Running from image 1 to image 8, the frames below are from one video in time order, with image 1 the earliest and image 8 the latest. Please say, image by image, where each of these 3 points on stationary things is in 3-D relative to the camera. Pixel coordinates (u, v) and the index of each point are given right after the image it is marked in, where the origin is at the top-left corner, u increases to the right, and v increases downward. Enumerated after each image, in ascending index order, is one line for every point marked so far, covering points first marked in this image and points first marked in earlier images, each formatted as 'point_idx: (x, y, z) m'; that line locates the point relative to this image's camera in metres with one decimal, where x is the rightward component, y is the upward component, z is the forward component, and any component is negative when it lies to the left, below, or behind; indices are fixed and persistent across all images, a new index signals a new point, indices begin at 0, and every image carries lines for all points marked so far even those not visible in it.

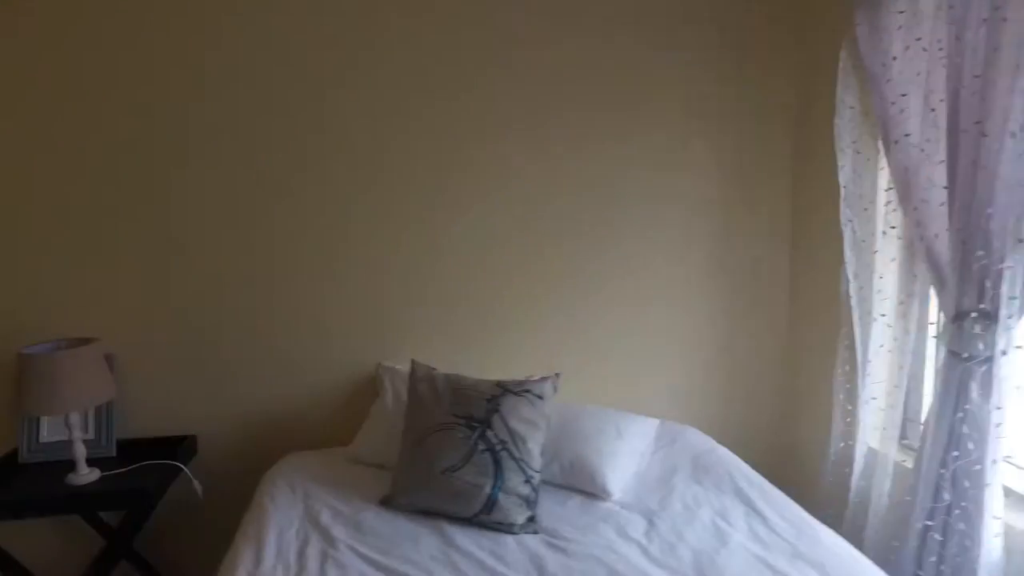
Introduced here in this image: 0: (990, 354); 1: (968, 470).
0: (+1.2, -0.2, +1.6) m
1: (+1.2, -0.5, +1.7) m
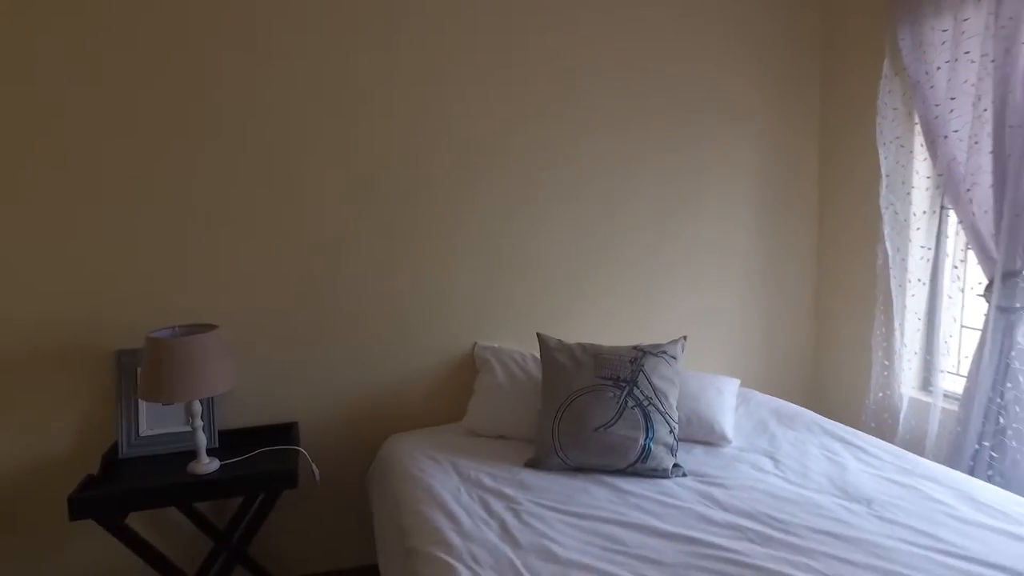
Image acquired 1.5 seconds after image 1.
0: (+1.6, -0.1, +2.1) m
1: (+1.6, -0.4, +2.1) m
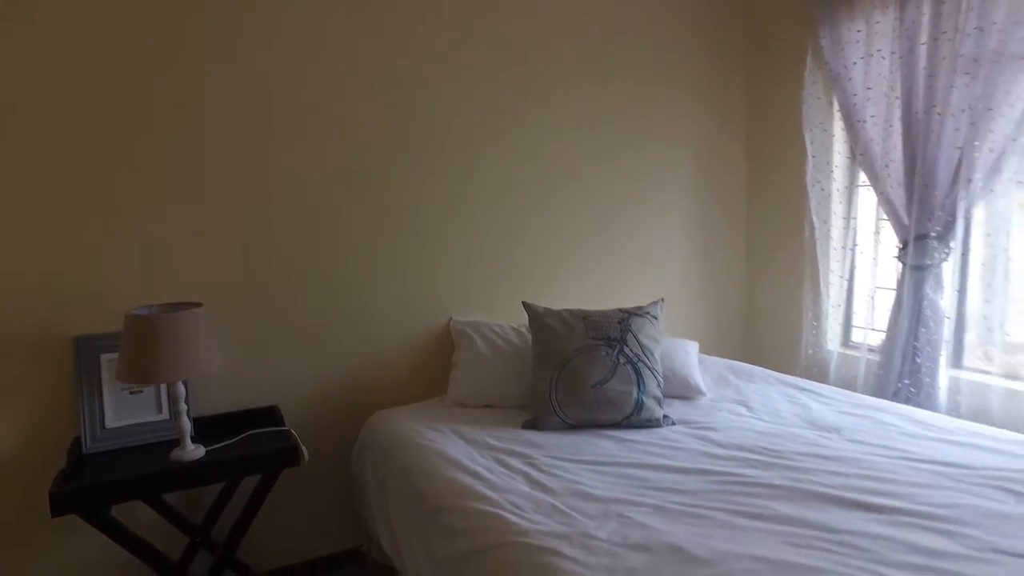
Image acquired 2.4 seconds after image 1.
0: (+1.6, +0.1, +2.4) m
1: (+1.6, -0.2, +2.5) m
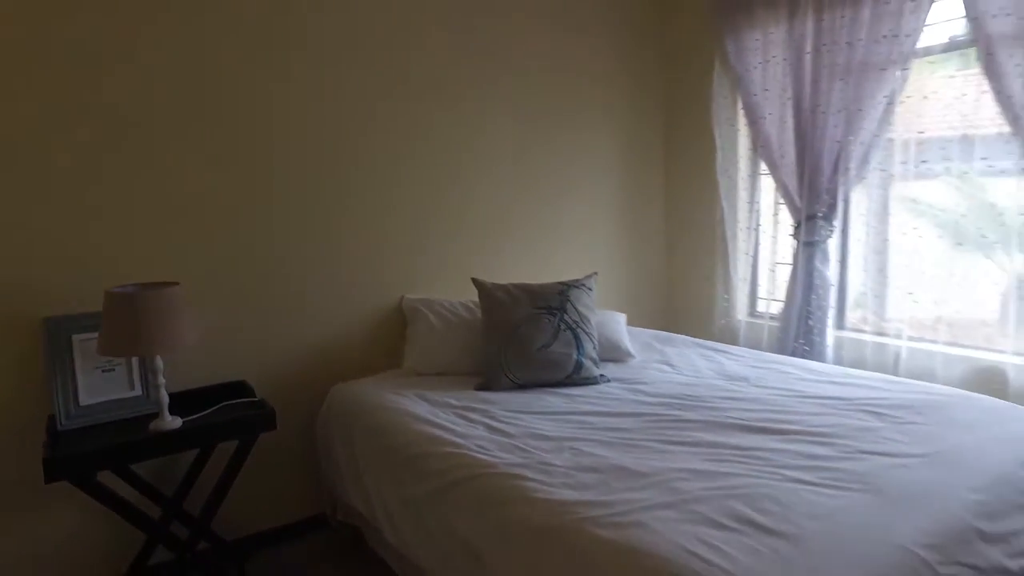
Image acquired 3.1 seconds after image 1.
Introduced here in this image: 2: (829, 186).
0: (+1.4, +0.2, +2.9) m
1: (+1.4, -0.1, +2.9) m
2: (+1.4, +0.4, +2.8) m
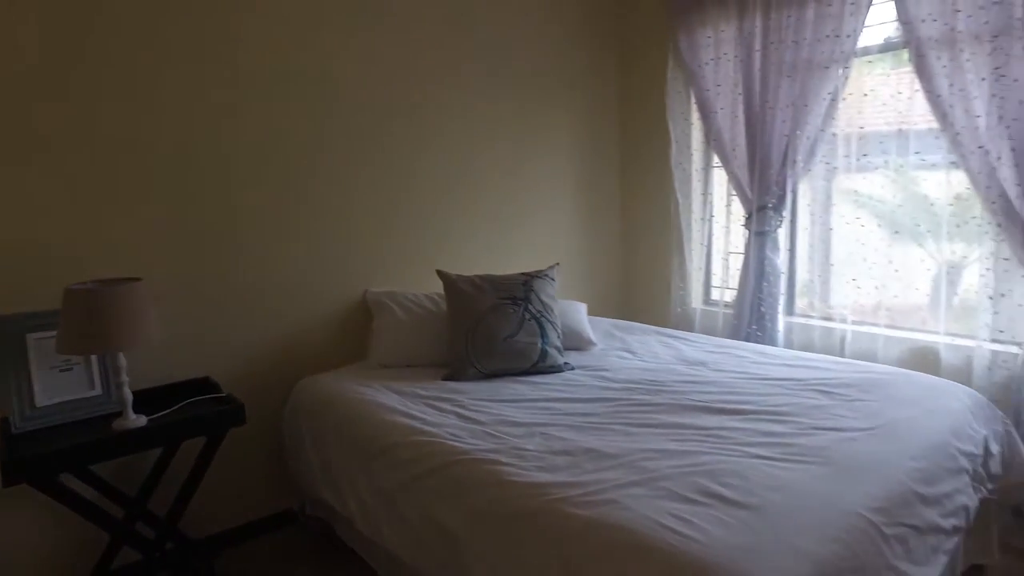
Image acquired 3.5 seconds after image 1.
0: (+1.2, +0.3, +3.0) m
1: (+1.2, 0.0, +3.0) m
2: (+1.2, +0.5, +2.9) m
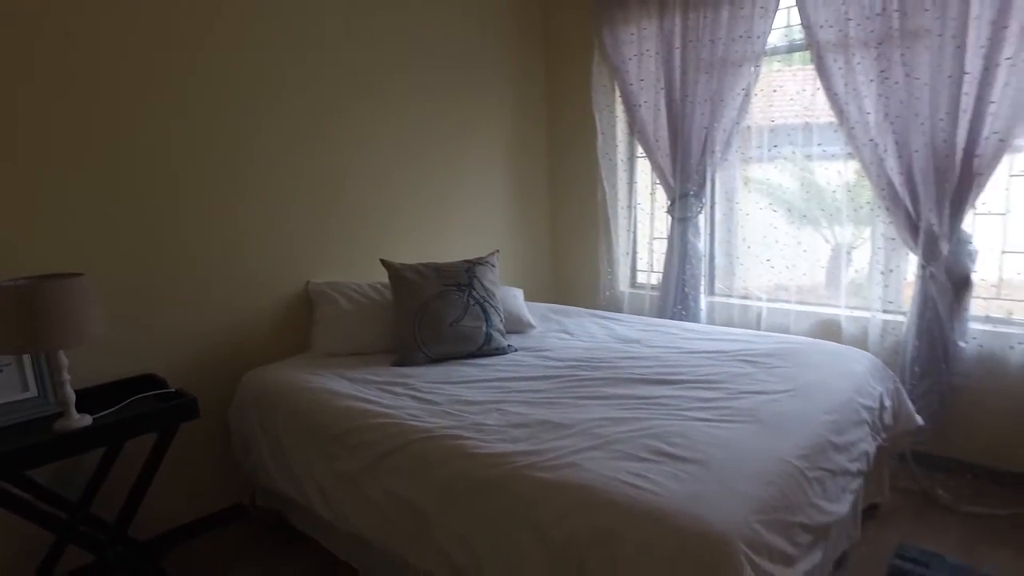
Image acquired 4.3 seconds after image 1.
0: (+0.9, +0.4, +3.2) m
1: (+0.9, +0.1, +3.3) m
2: (+0.9, +0.6, +3.2) m
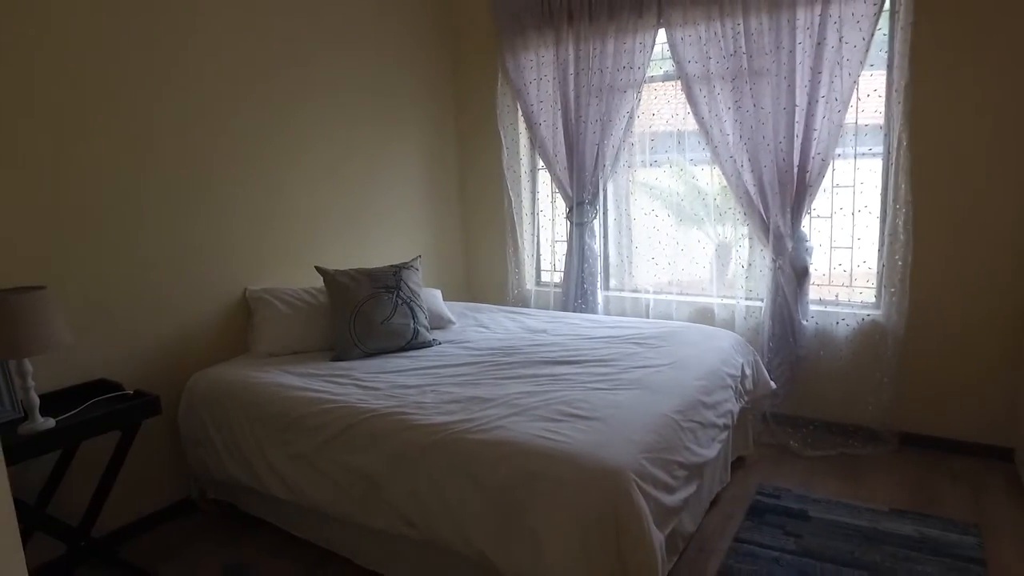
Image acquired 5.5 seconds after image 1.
0: (+0.4, +0.4, +3.7) m
1: (+0.4, +0.1, +3.7) m
2: (+0.4, +0.6, +3.7) m
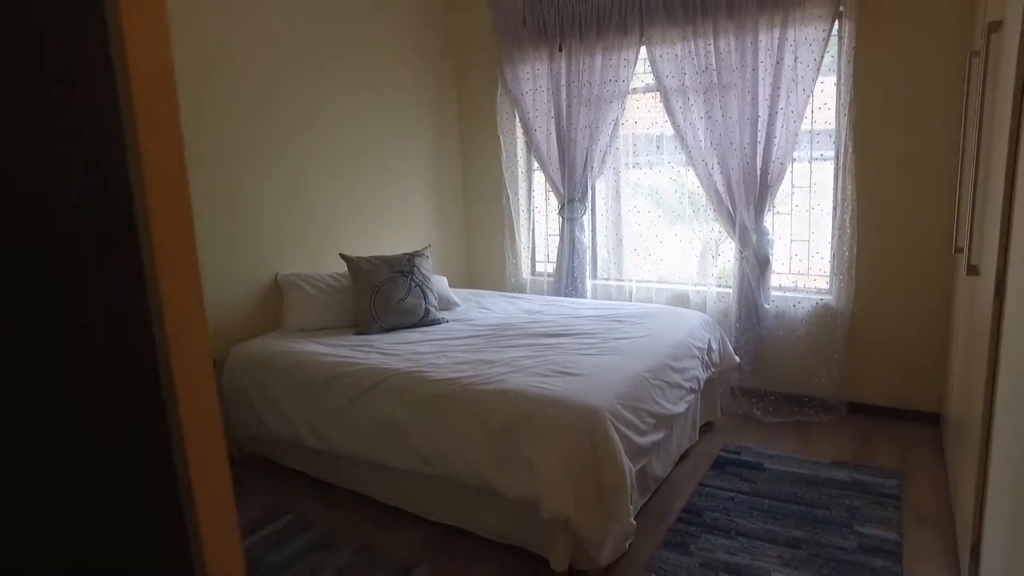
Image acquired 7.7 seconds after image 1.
0: (+0.4, +0.5, +4.1) m
1: (+0.4, +0.2, +4.2) m
2: (+0.4, +0.7, +4.1) m
